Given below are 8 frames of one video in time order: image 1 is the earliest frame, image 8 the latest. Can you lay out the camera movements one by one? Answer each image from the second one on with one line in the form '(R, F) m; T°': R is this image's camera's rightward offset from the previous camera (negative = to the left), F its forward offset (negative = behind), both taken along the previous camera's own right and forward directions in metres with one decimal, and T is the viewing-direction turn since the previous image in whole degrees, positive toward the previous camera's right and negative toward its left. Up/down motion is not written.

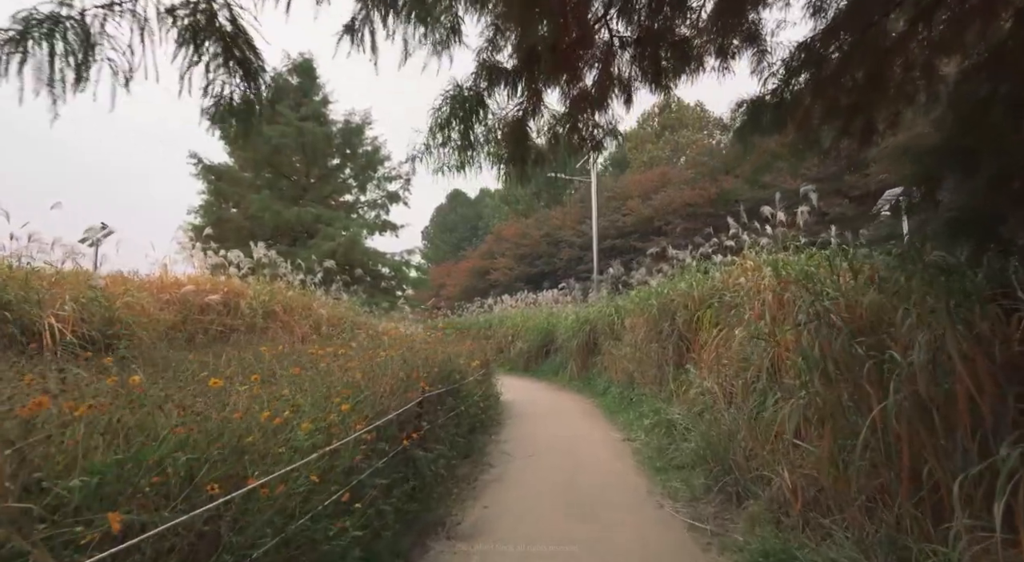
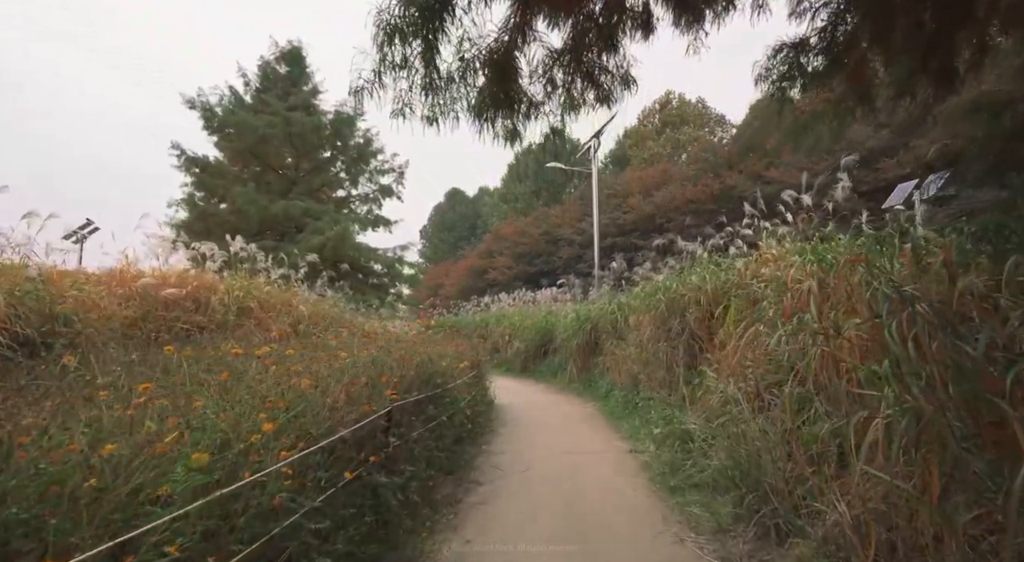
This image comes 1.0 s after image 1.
(+0.1, +0.6) m; 0°
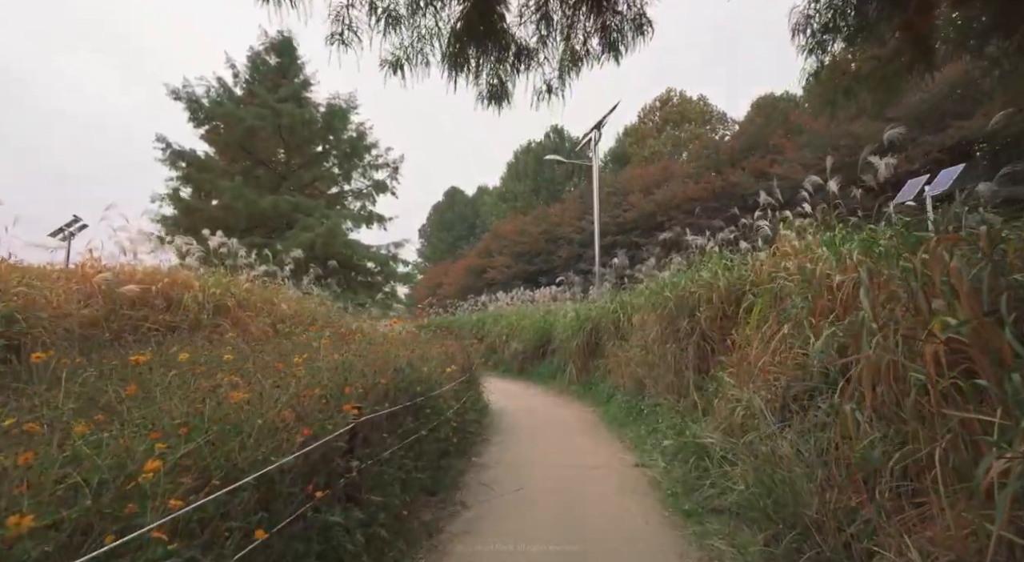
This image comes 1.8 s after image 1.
(+0.1, +0.5) m; 0°
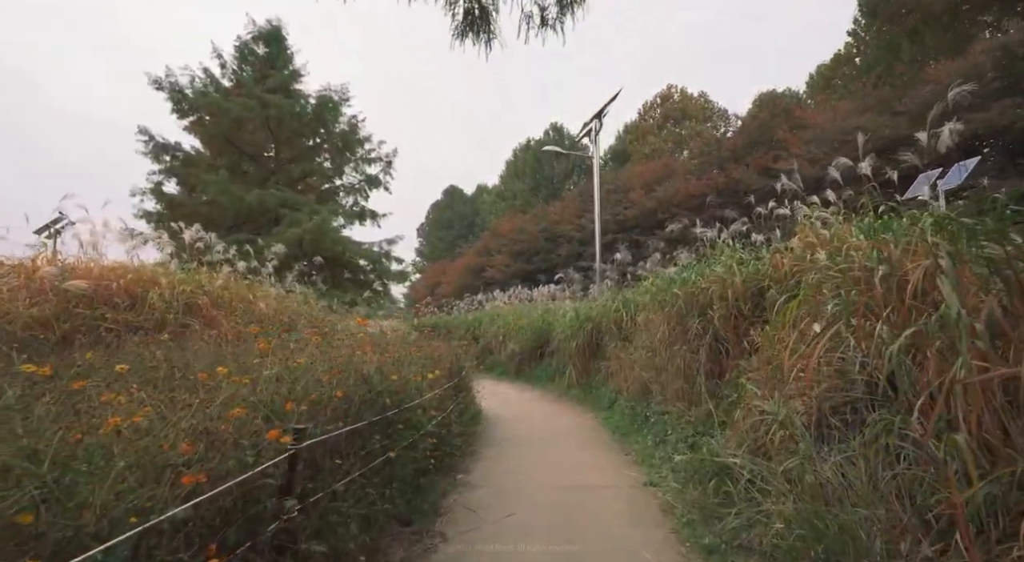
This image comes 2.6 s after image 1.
(+0.1, +0.5) m; 0°
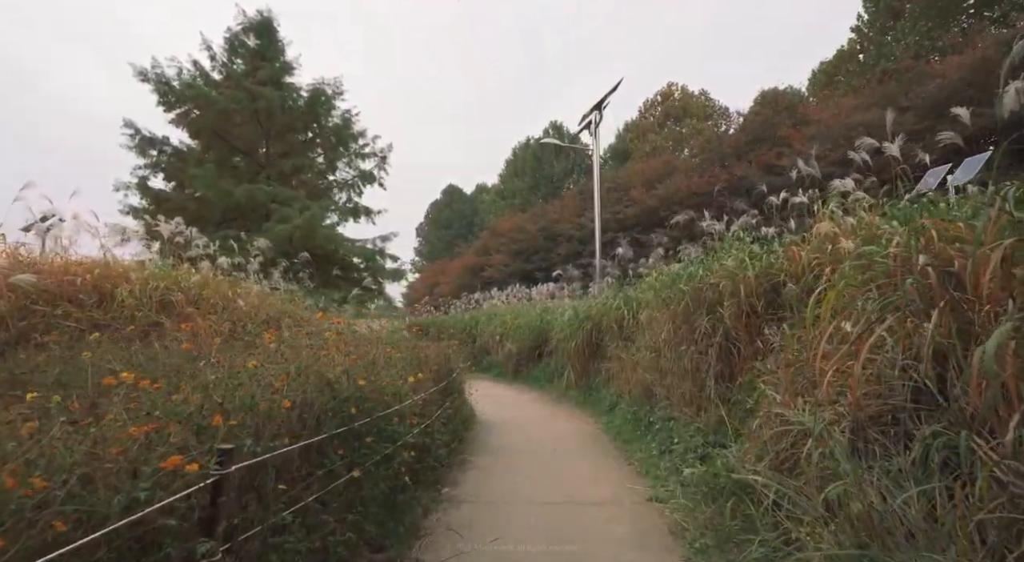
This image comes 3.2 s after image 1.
(+0.1, +0.4) m; 0°
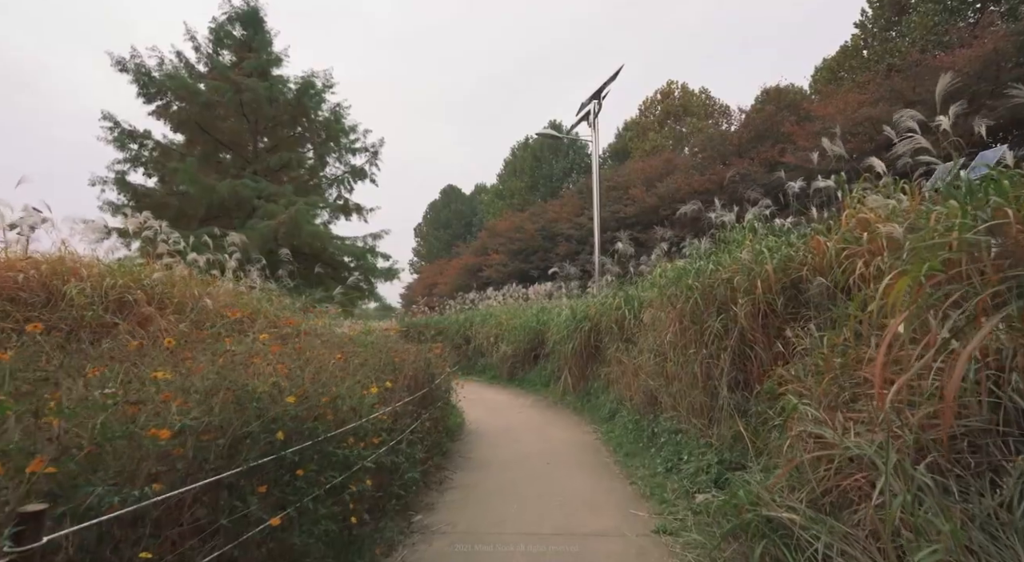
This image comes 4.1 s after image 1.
(+0.1, +0.5) m; 0°
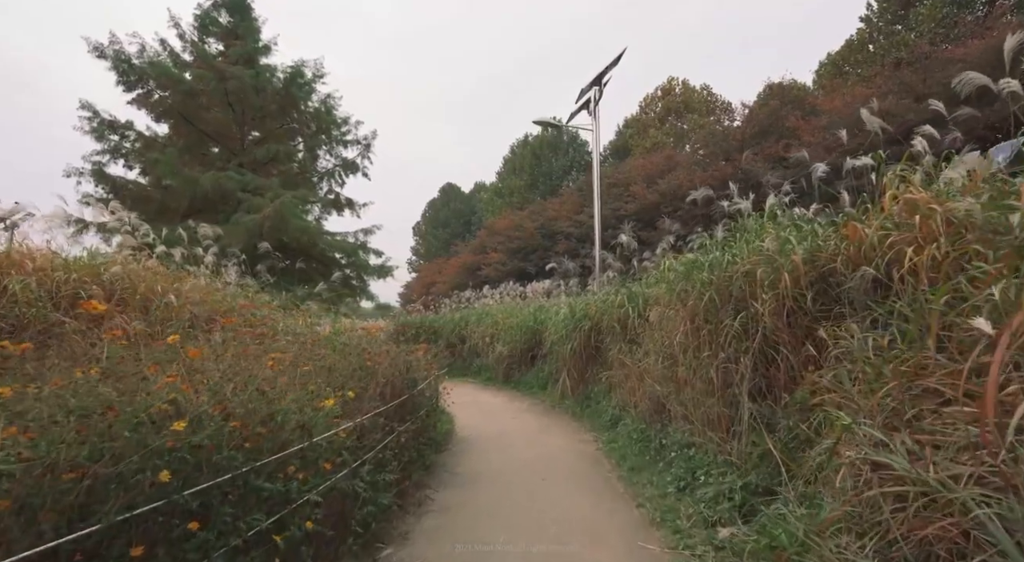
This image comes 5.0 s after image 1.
(+0.1, +0.5) m; 0°
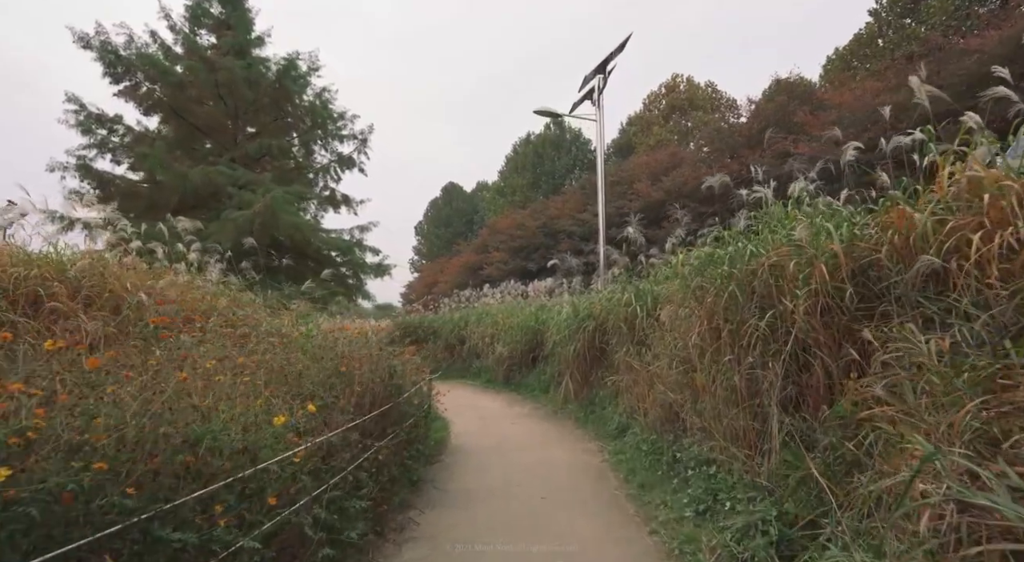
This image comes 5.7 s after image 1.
(0.0, +0.4) m; 0°
